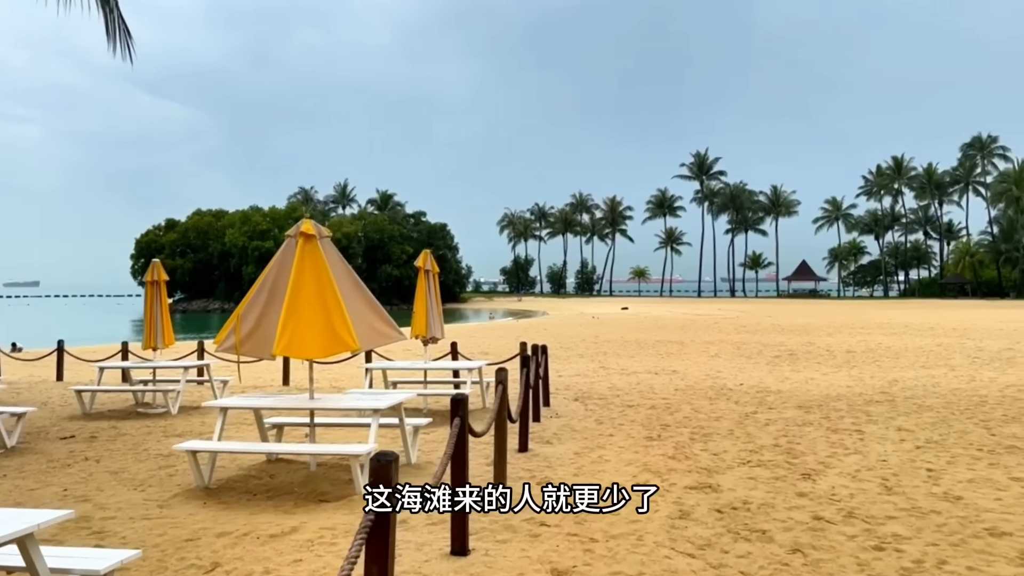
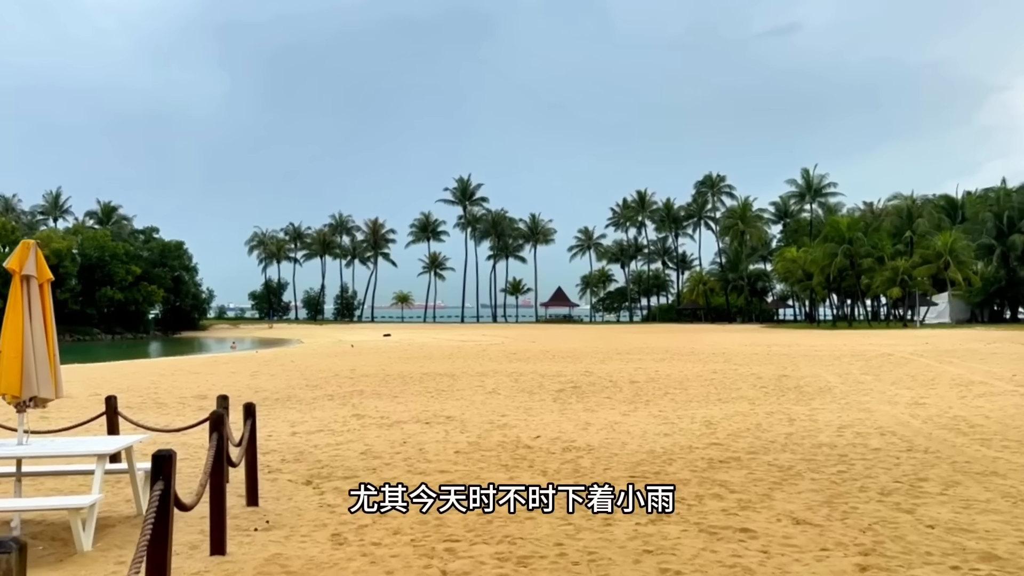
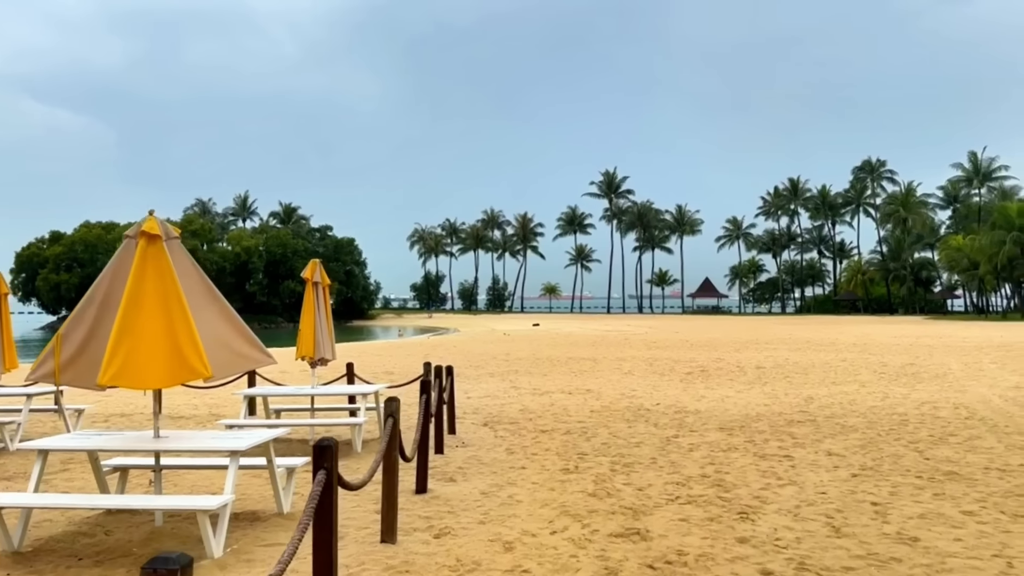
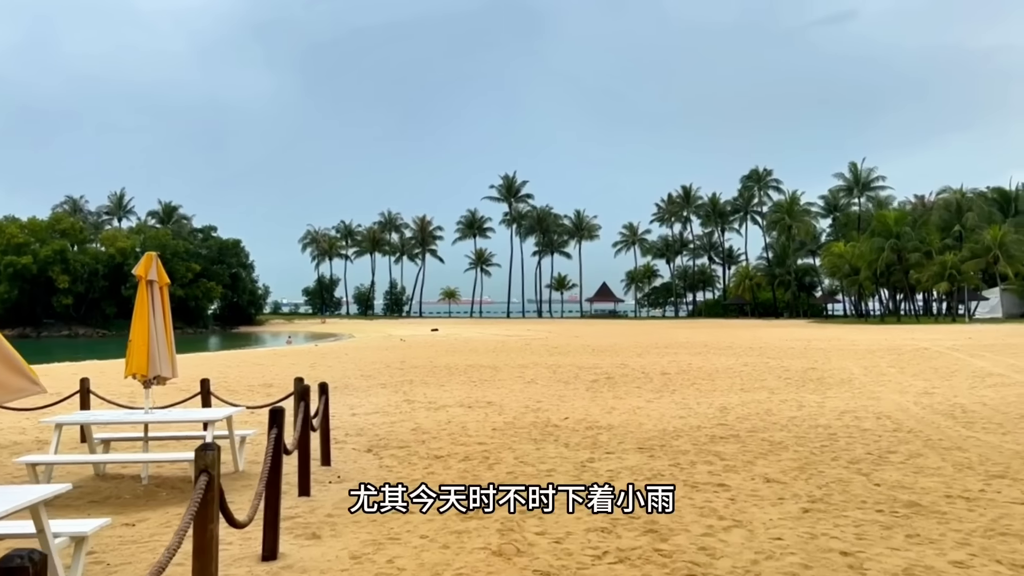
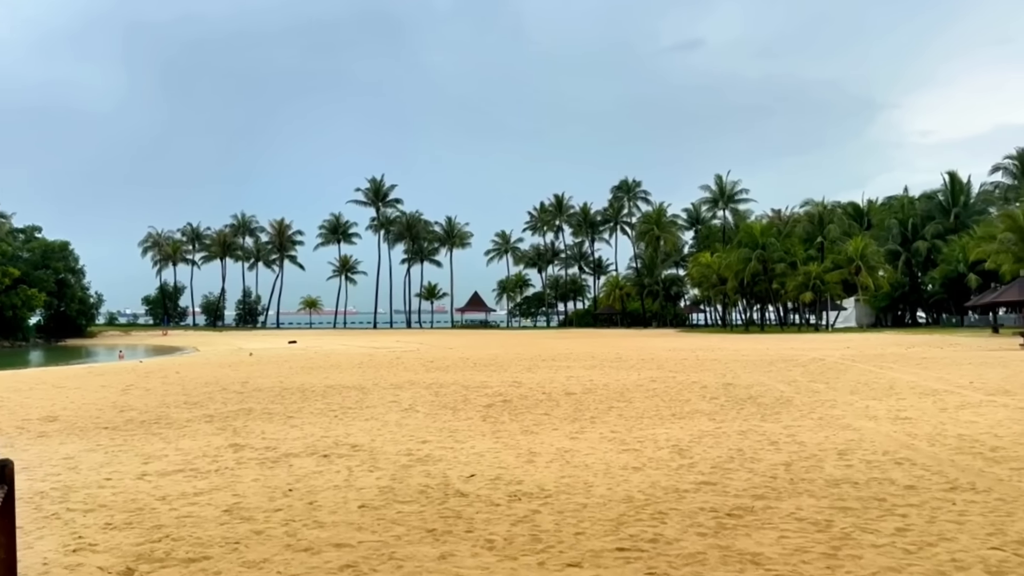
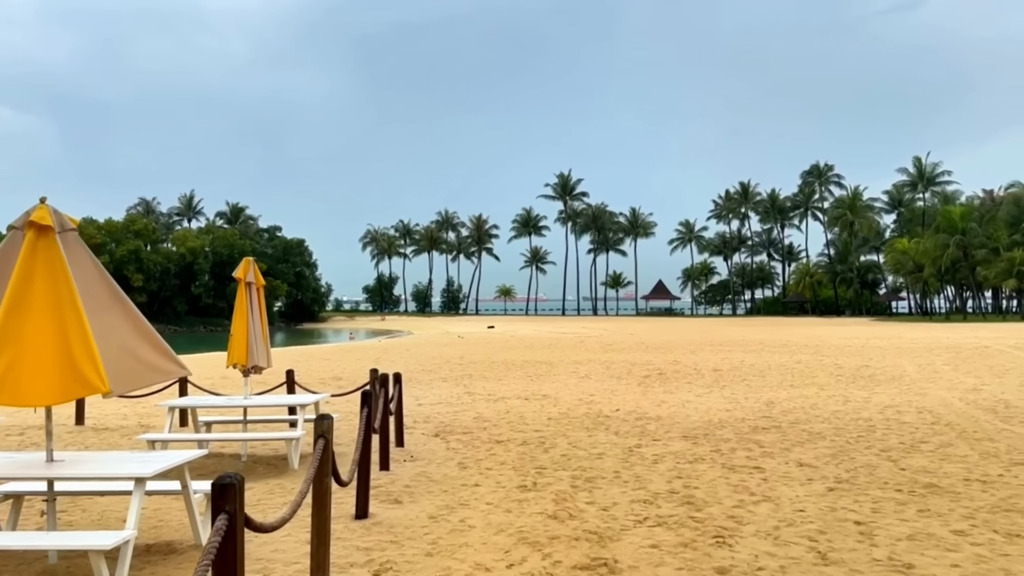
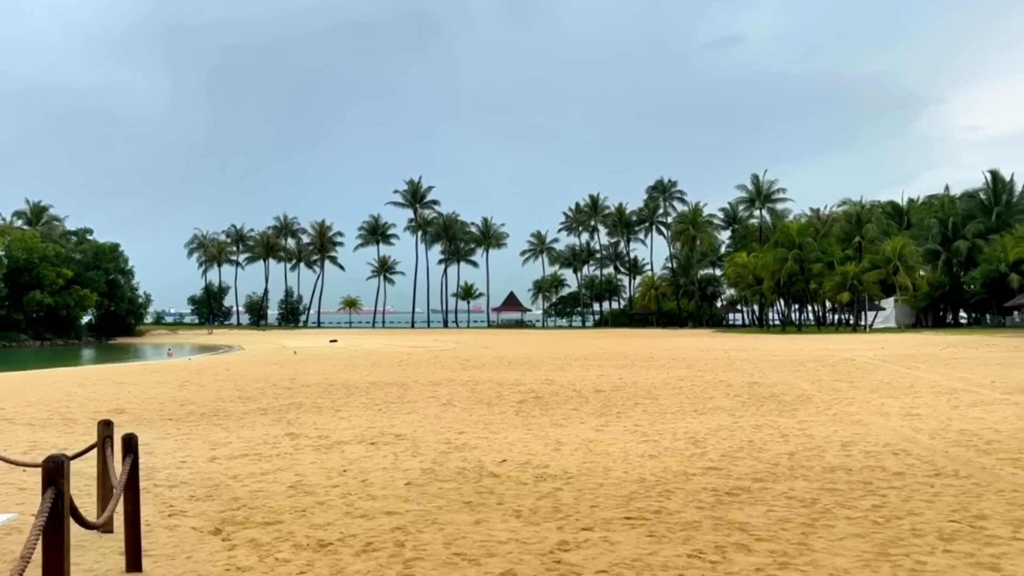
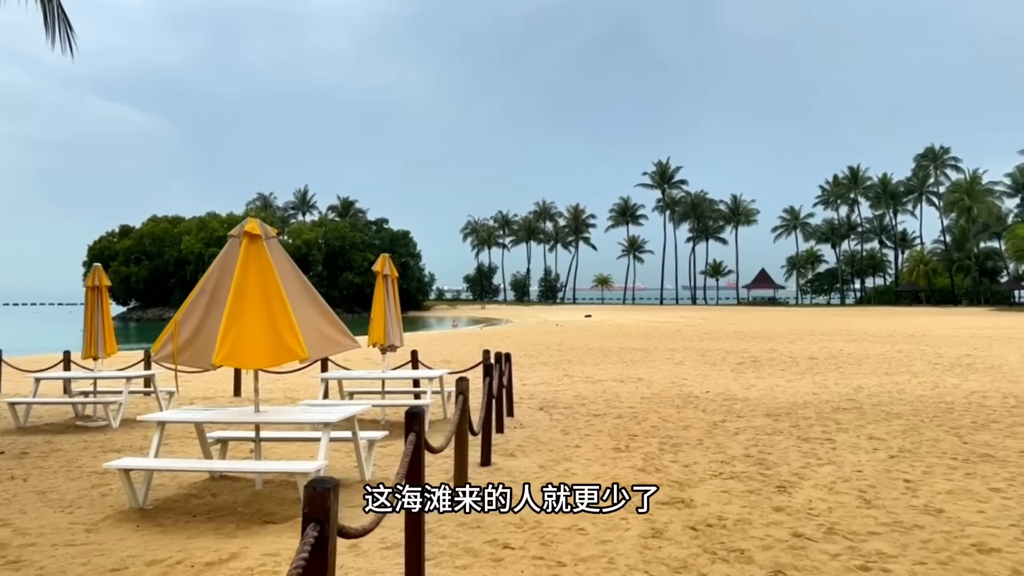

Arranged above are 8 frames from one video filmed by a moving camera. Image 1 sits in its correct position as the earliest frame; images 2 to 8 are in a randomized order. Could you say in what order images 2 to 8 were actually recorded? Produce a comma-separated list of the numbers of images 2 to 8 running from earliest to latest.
8, 3, 6, 4, 2, 7, 5
